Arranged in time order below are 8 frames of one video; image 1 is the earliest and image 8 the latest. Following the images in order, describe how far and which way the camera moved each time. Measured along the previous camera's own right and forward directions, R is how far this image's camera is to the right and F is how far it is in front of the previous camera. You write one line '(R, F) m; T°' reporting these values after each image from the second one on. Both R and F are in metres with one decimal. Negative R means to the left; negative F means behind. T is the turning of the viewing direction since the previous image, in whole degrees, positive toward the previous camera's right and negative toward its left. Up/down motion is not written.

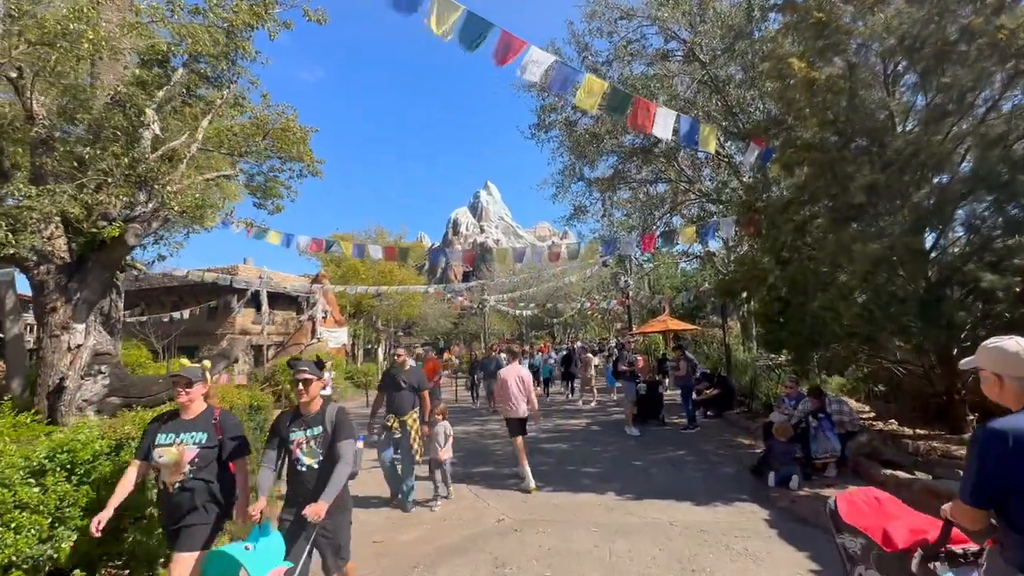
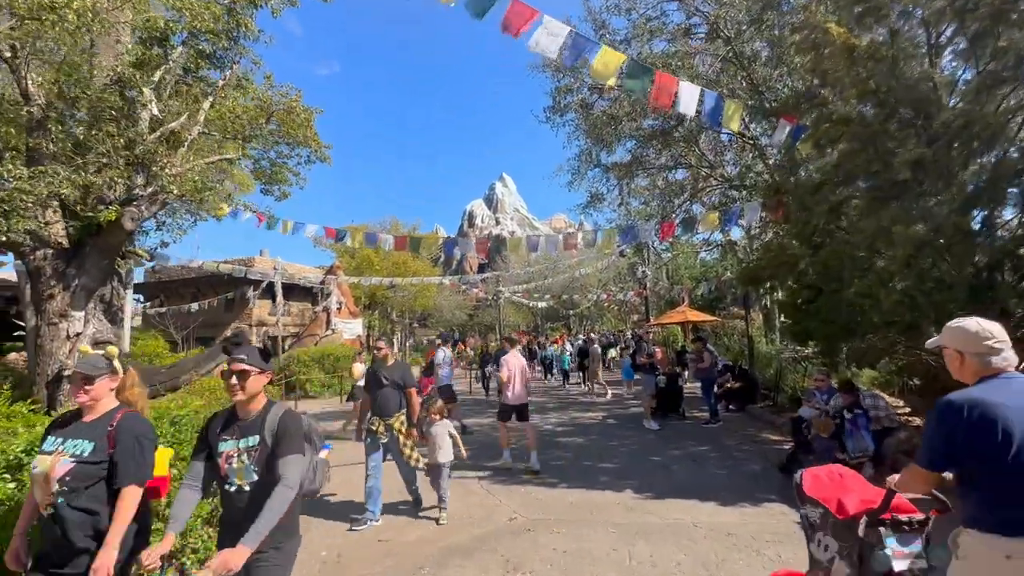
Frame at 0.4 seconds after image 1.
(0.0, +0.4) m; -2°
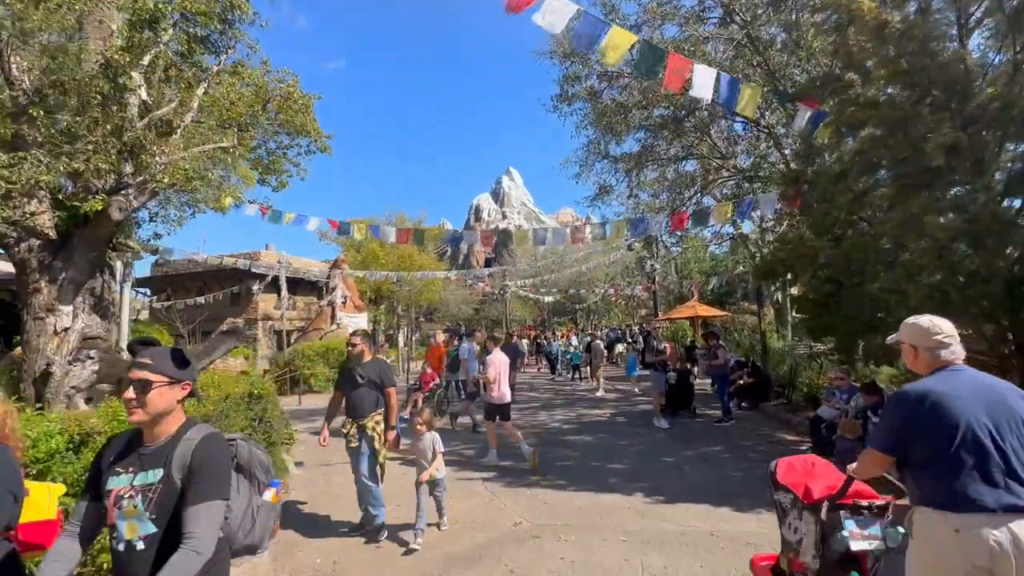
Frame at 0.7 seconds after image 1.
(0.0, +0.3) m; -1°
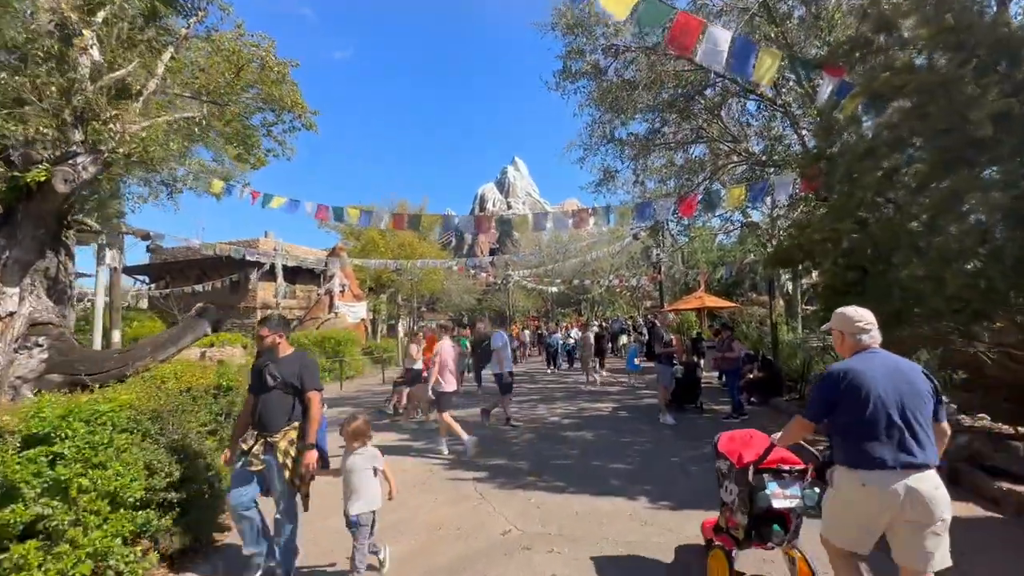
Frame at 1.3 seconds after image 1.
(+0.2, +0.6) m; -1°
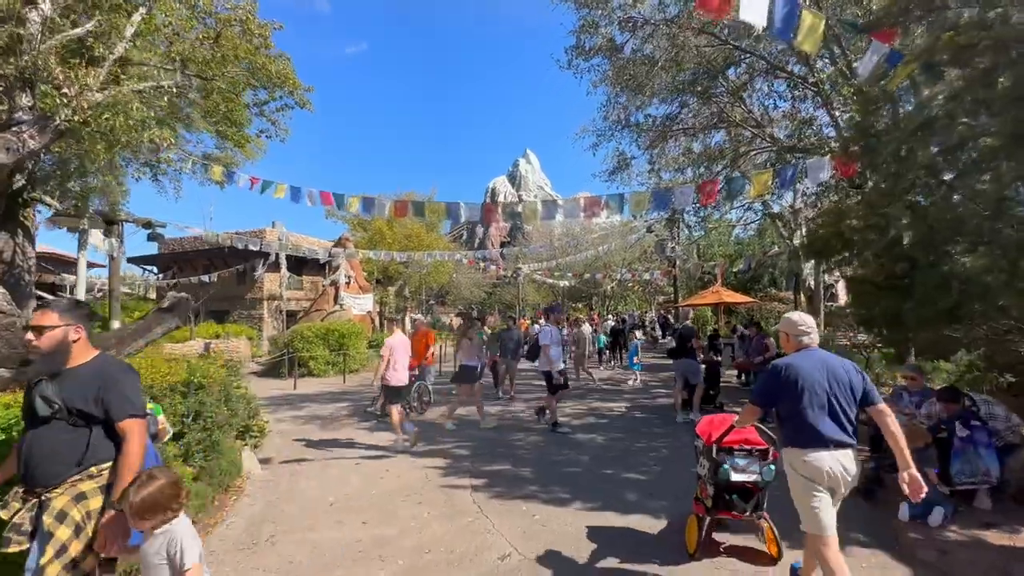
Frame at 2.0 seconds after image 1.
(+0.1, +0.7) m; -1°
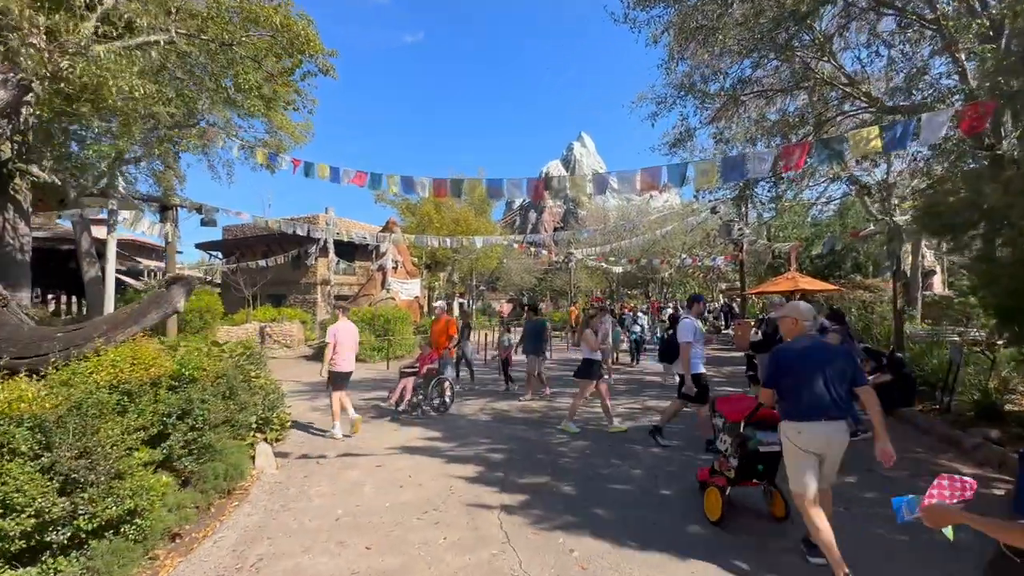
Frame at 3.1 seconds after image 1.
(+0.2, +1.1) m; -7°
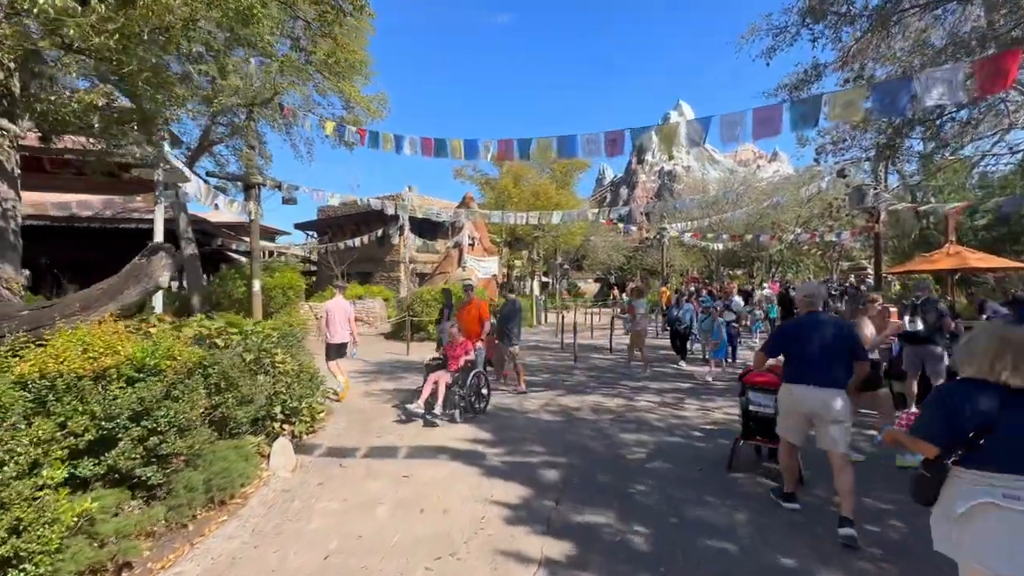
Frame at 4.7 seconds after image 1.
(+0.4, +1.6) m; -11°
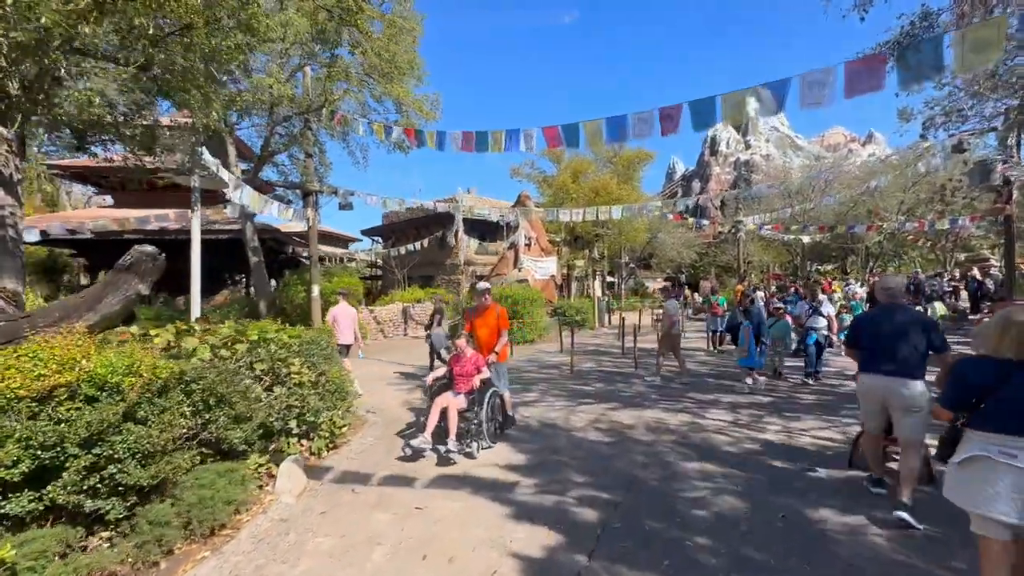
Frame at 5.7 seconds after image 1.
(+0.4, +0.9) m; -8°
